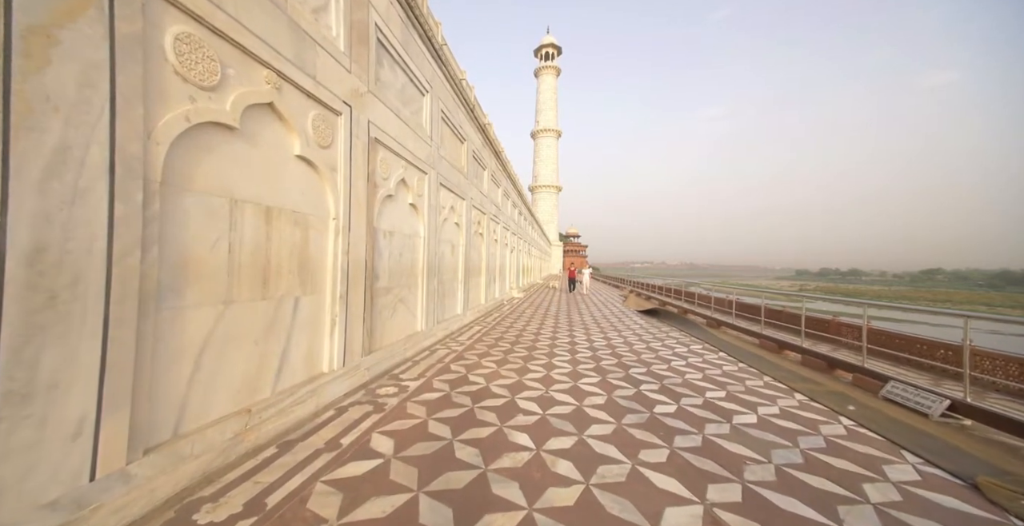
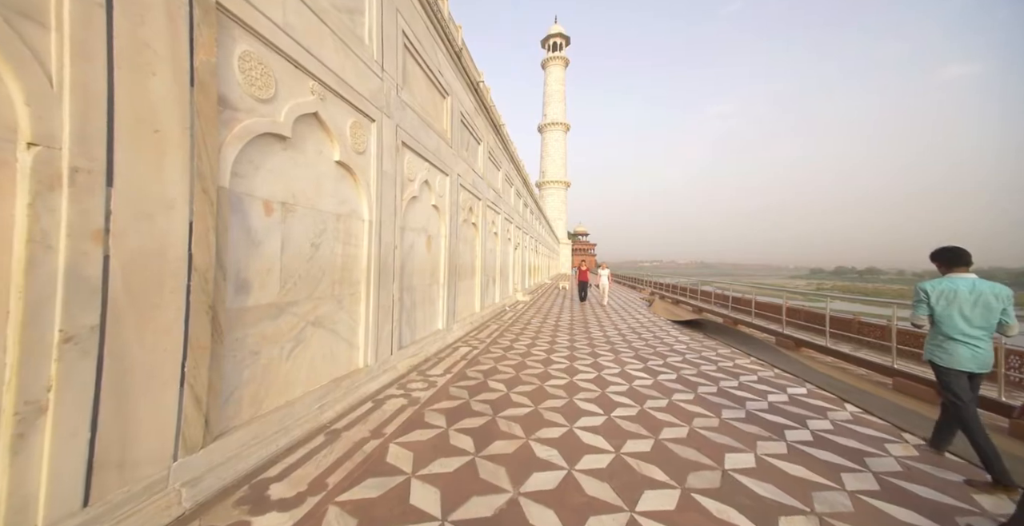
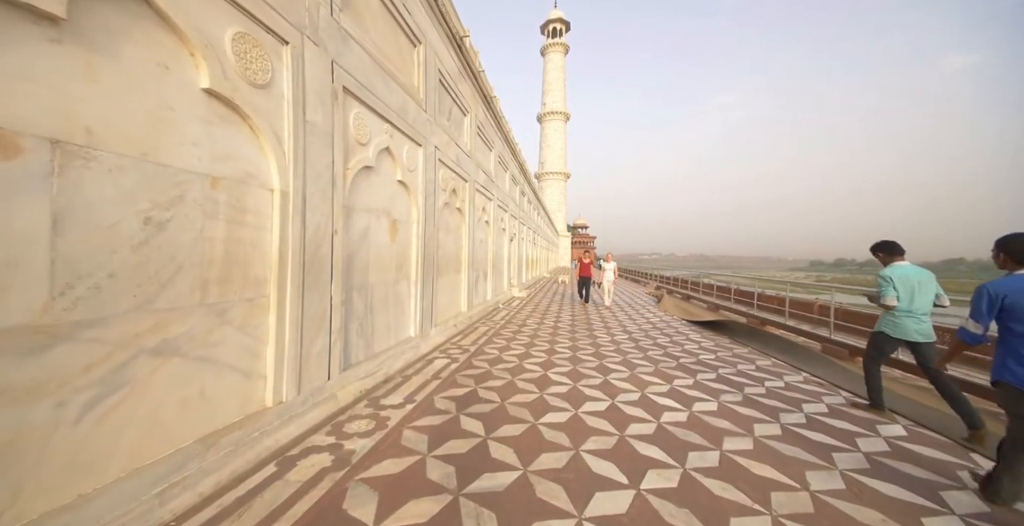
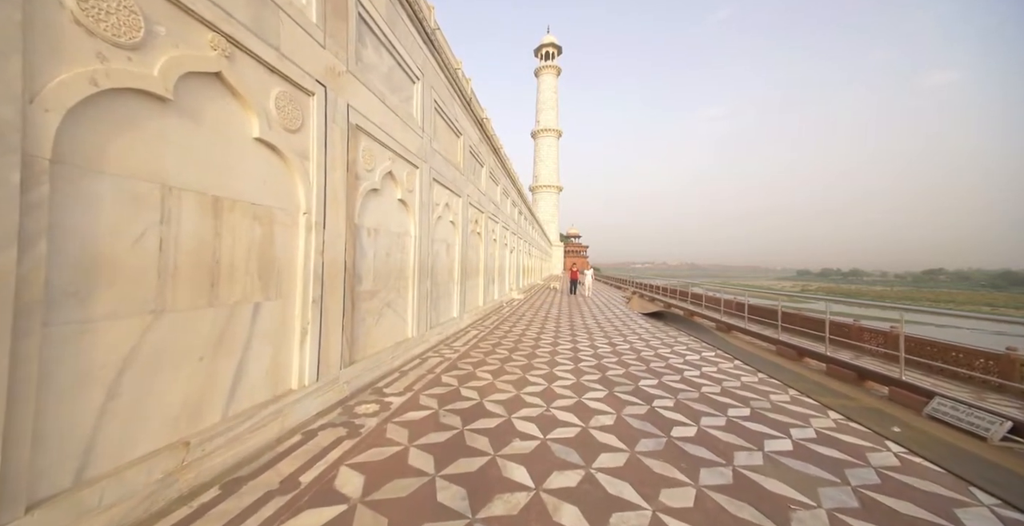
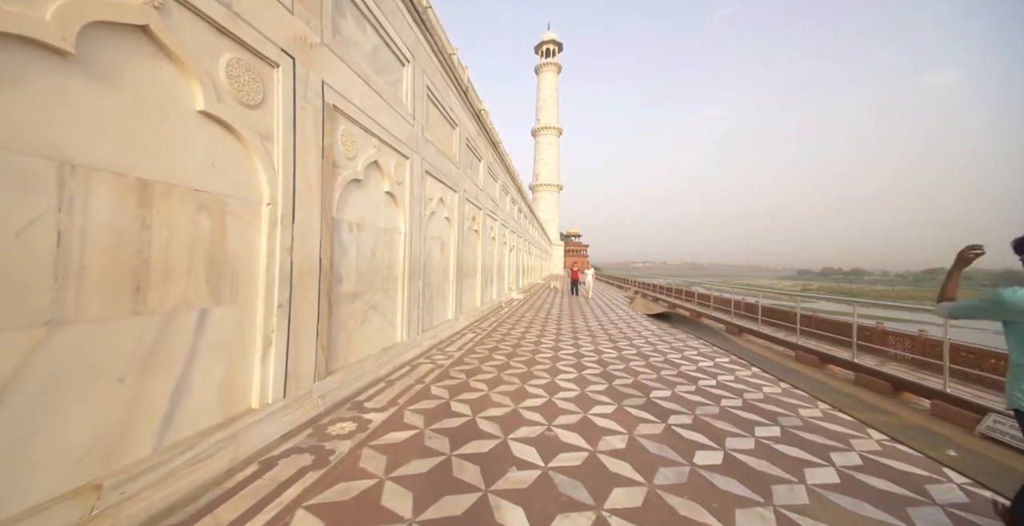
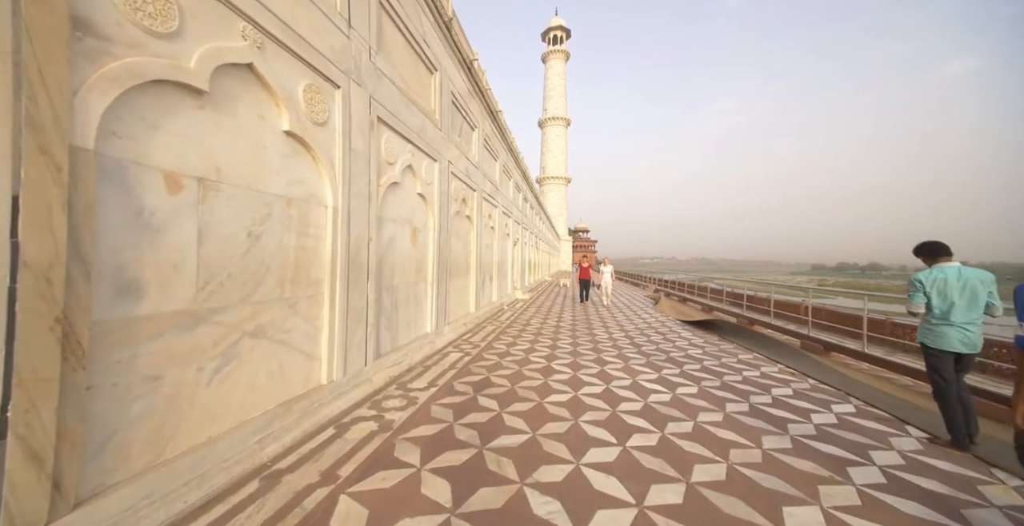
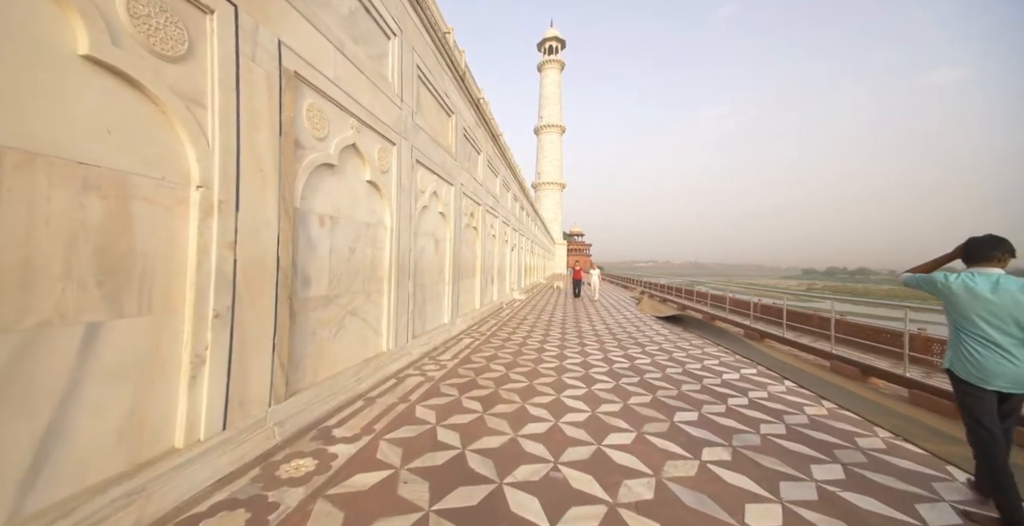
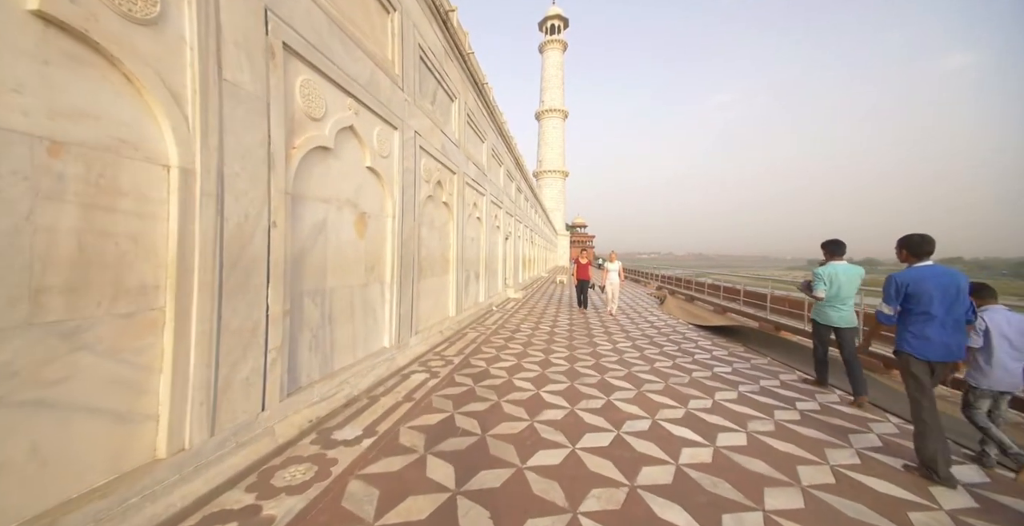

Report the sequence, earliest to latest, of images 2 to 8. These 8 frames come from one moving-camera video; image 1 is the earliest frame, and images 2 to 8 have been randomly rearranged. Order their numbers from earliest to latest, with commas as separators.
4, 5, 7, 2, 6, 3, 8
